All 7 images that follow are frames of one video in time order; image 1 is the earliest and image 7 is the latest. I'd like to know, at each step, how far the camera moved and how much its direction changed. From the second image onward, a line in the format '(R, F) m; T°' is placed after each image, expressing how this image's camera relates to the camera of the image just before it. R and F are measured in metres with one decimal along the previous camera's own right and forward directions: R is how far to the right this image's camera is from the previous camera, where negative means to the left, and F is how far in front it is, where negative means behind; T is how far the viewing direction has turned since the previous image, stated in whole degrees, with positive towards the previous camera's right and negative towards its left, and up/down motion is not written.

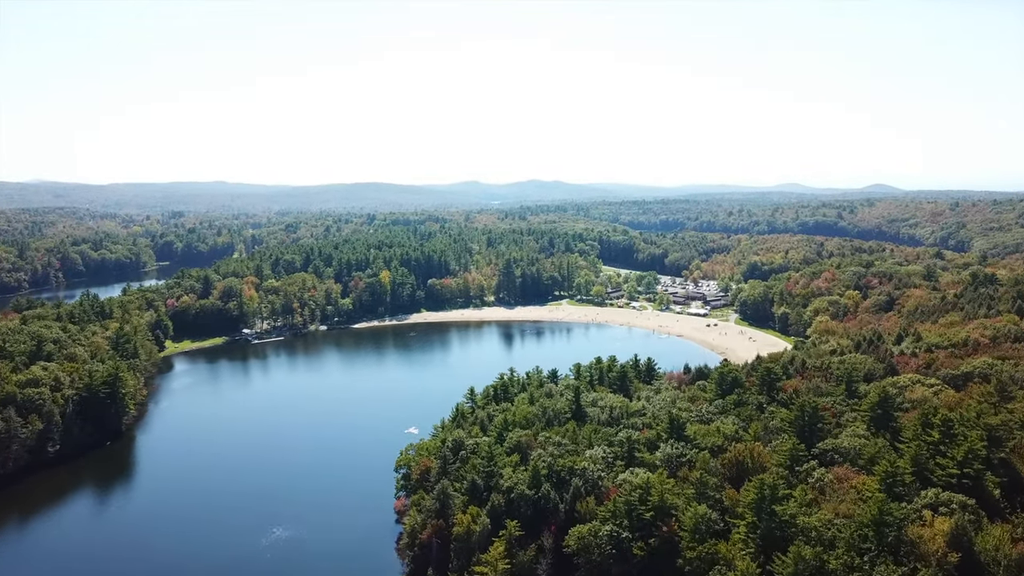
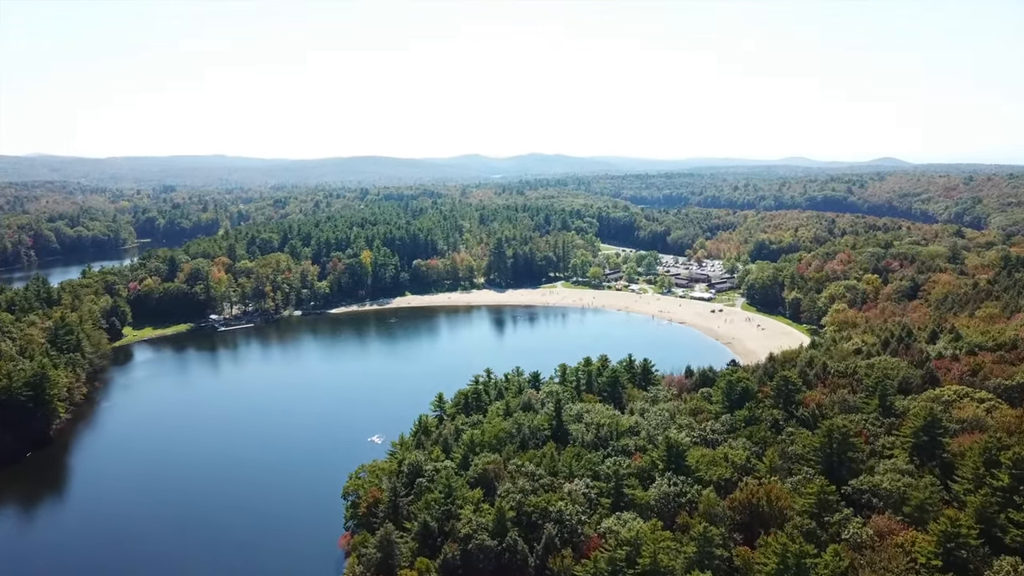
(+2.0, +8.9) m; 0°
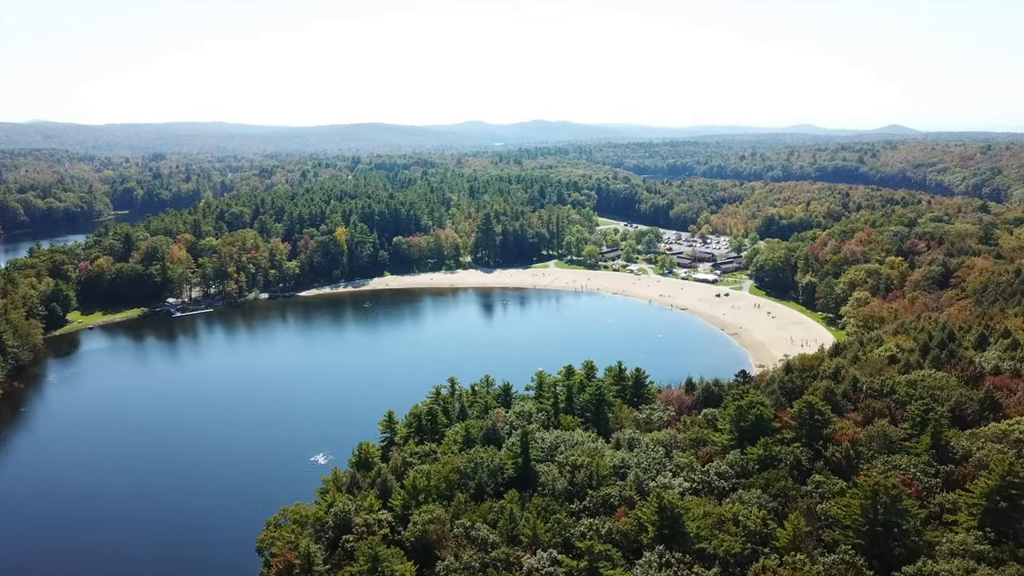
(+2.2, +9.7) m; 0°
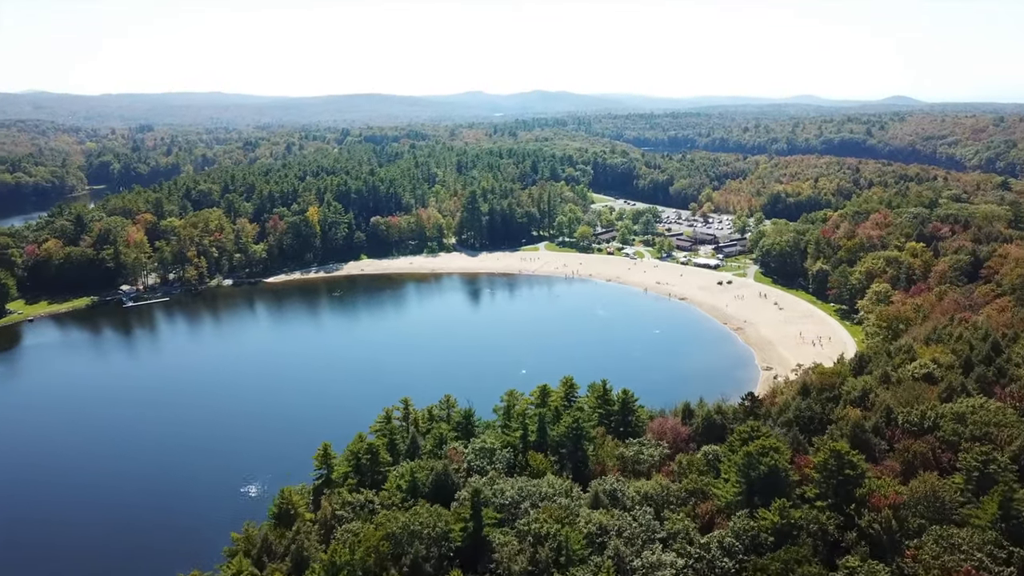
(+1.9, +8.1) m; 0°
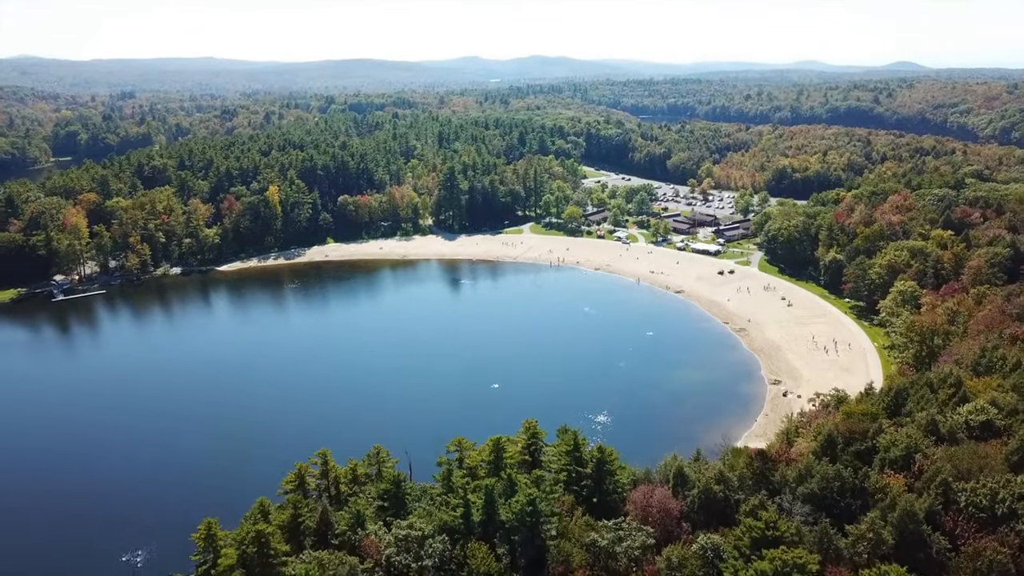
(+2.2, +9.2) m; 0°
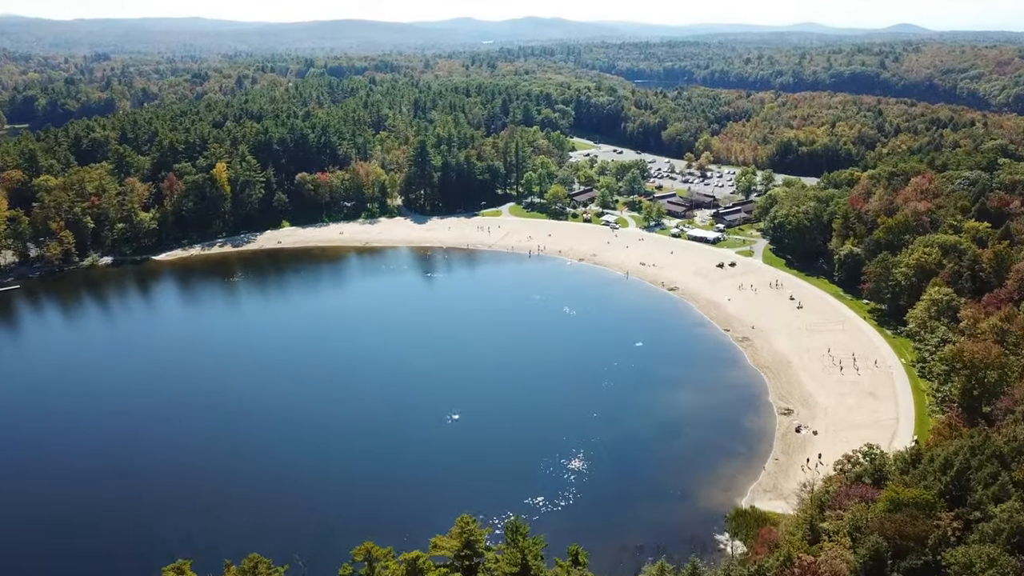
(+2.1, +9.5) m; 0°
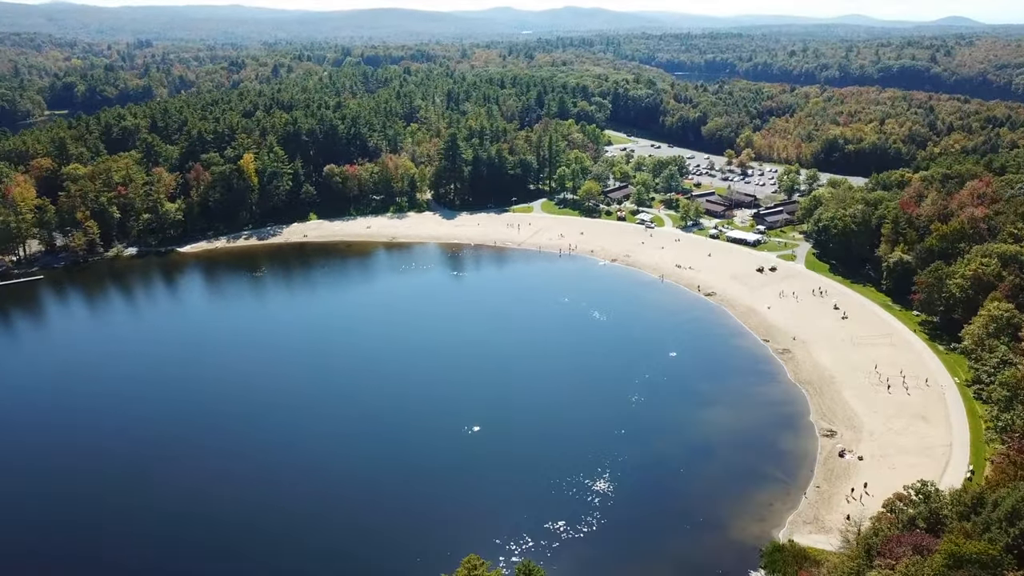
(+0.4, +2.5) m; -2°
